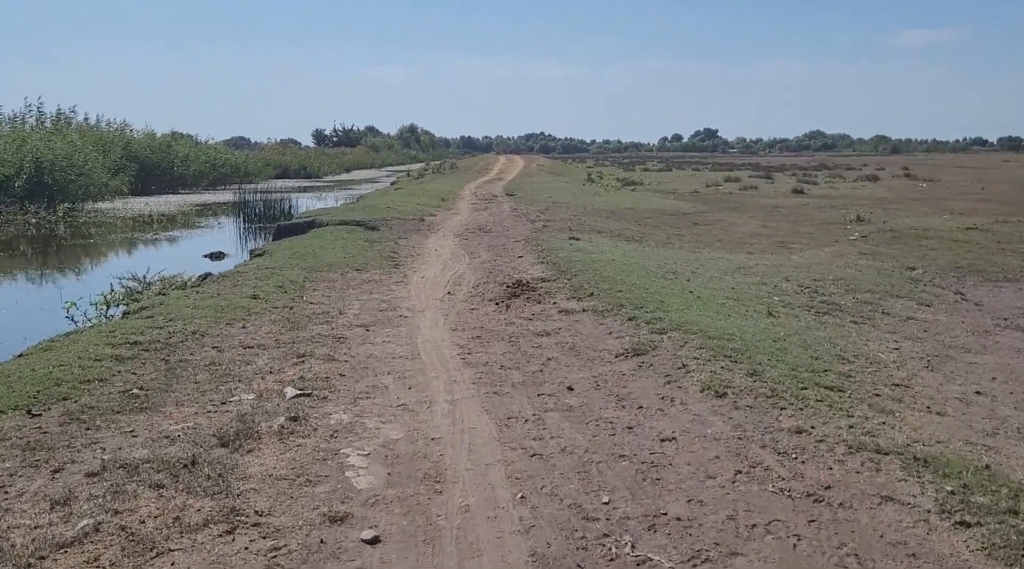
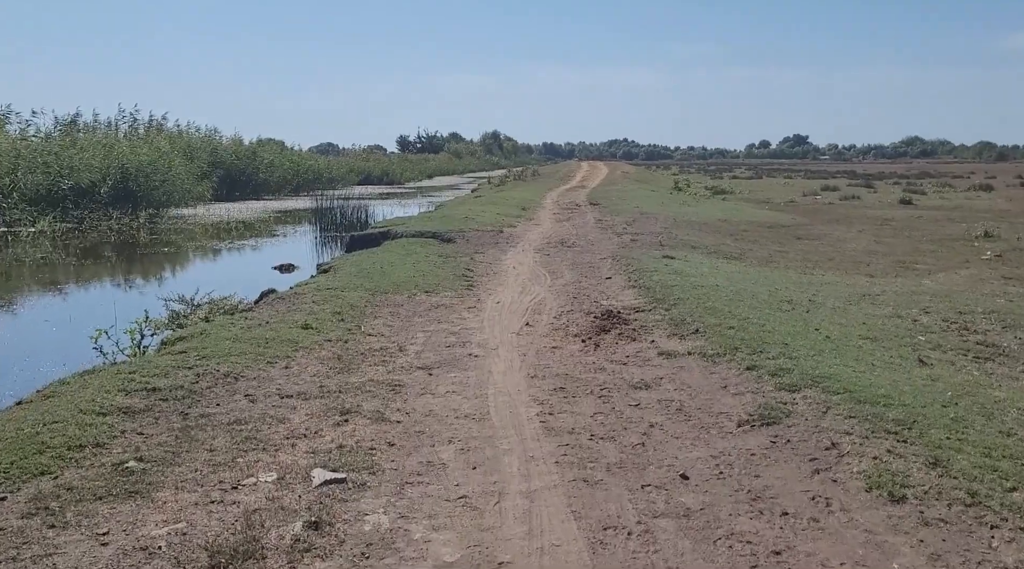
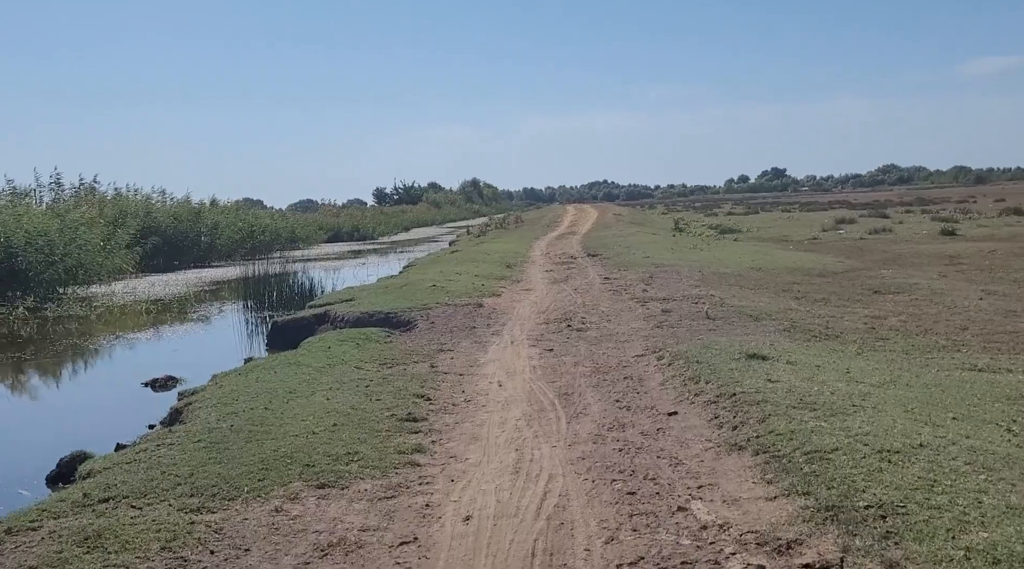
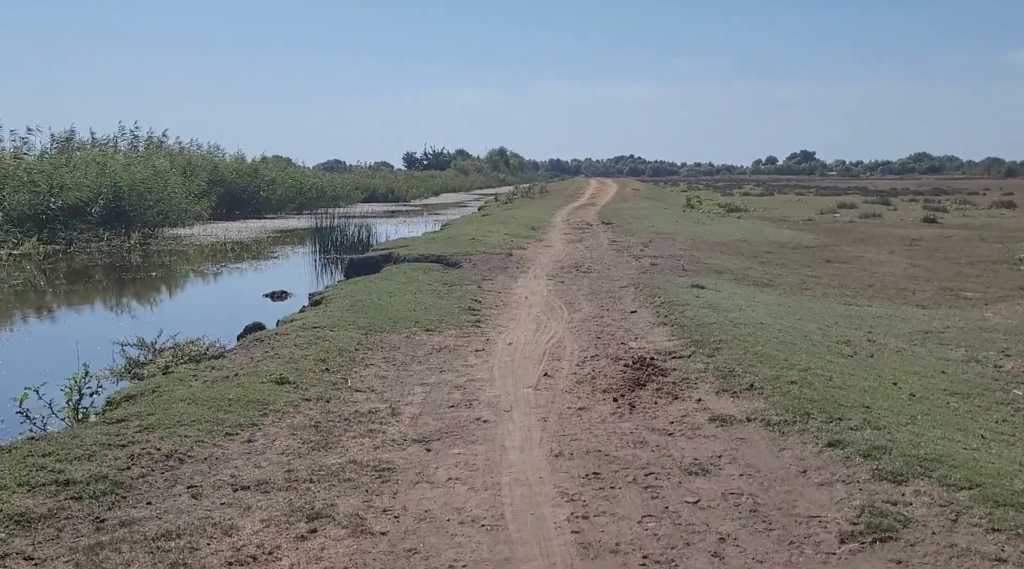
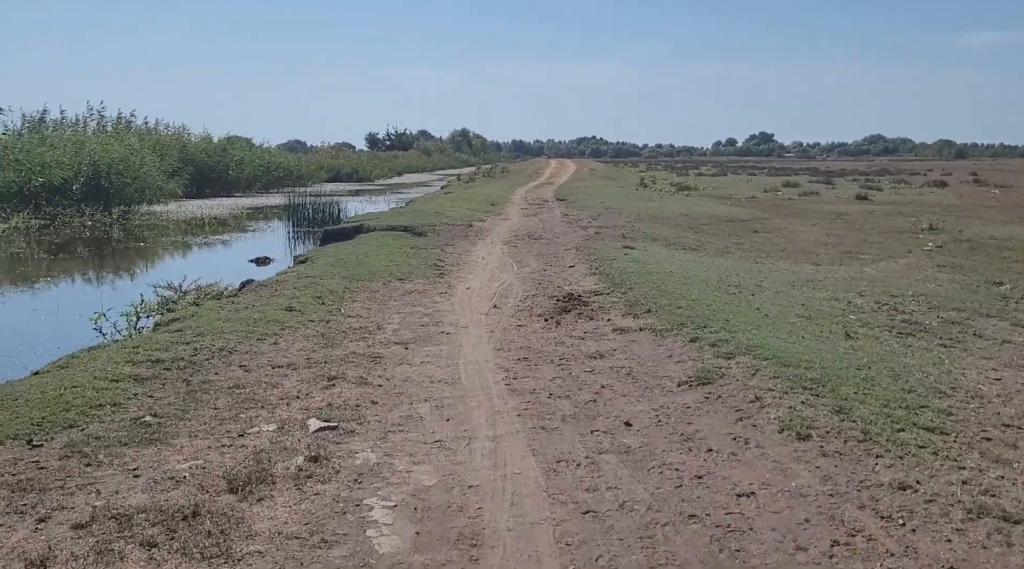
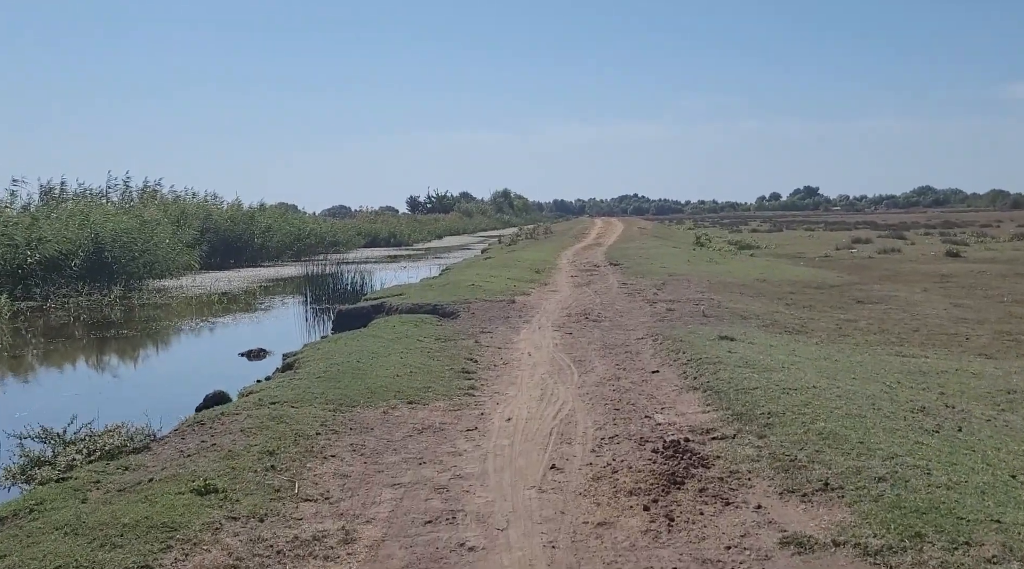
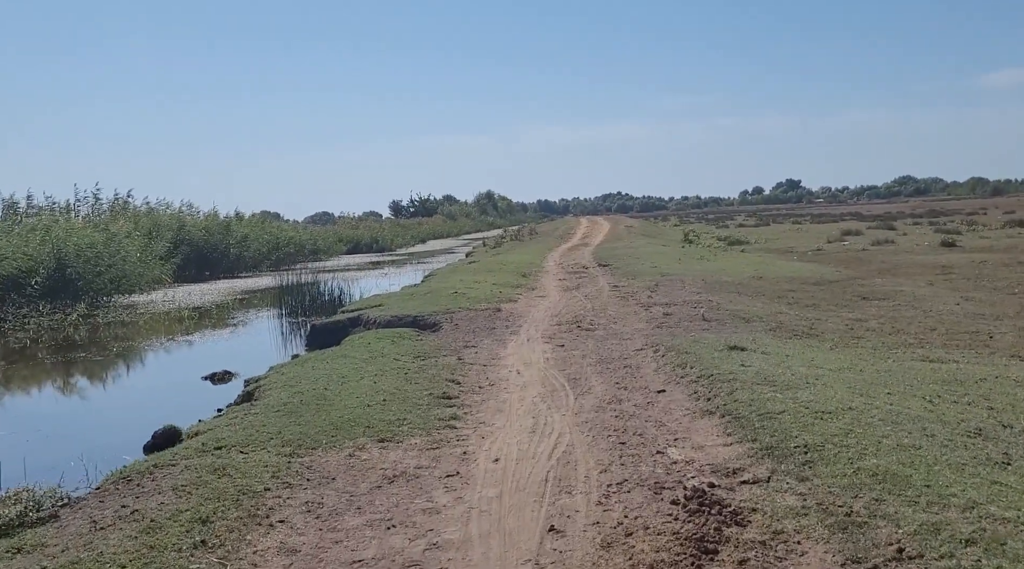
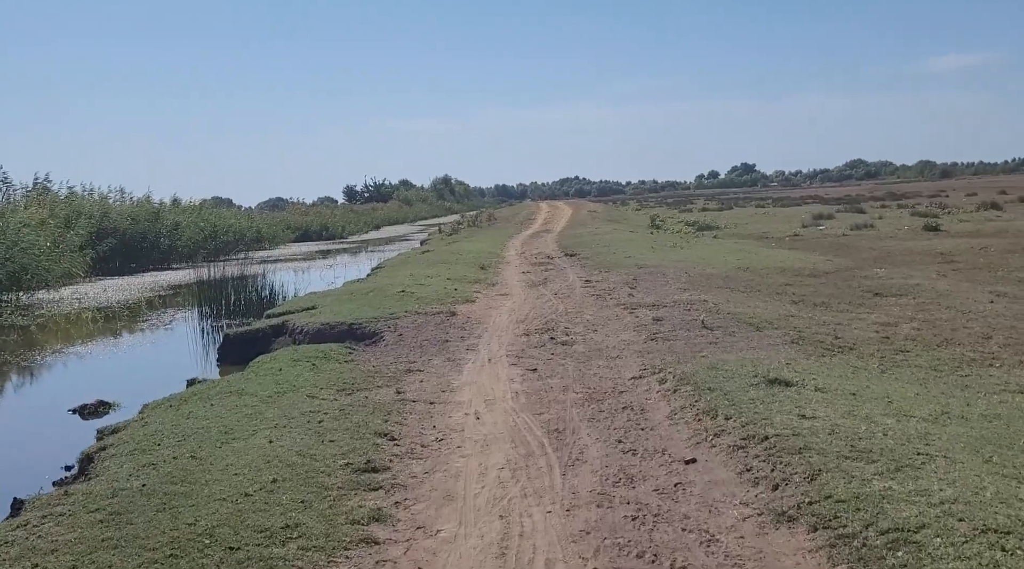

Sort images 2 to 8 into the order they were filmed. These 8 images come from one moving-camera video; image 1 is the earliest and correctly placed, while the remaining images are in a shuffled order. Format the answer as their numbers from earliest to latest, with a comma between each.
5, 2, 4, 6, 7, 3, 8
